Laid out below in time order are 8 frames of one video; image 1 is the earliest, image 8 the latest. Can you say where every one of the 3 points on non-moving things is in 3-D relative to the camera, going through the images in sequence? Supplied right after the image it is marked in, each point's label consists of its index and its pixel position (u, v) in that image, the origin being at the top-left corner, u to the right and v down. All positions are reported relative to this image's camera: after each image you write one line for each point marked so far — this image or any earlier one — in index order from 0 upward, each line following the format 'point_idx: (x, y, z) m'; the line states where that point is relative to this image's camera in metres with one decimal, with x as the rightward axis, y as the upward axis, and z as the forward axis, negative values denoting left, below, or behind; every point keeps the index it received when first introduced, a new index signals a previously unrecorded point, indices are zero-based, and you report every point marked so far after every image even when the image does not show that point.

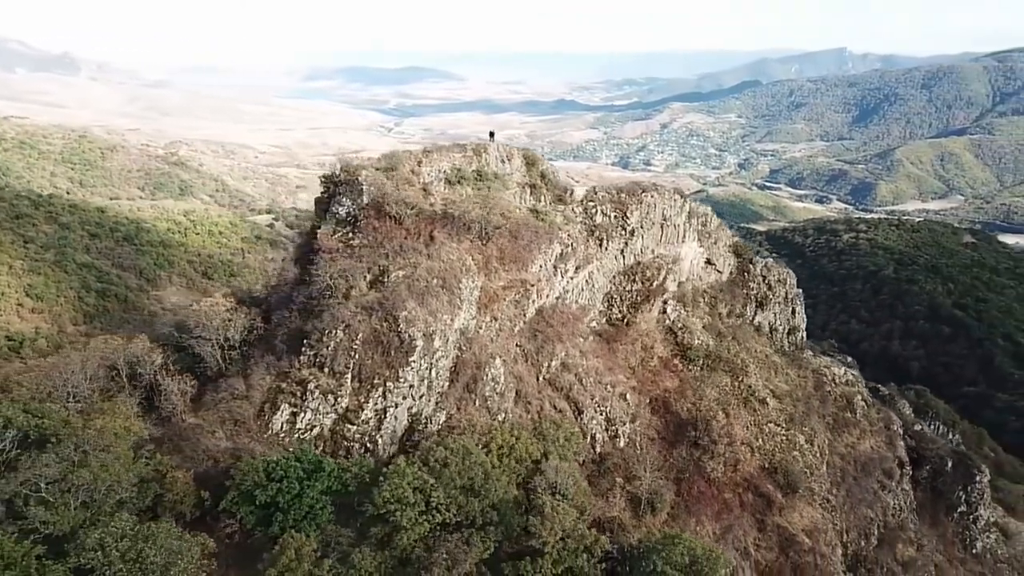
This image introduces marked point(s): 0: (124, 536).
0: (-10.0, -6.4, +19.2) m
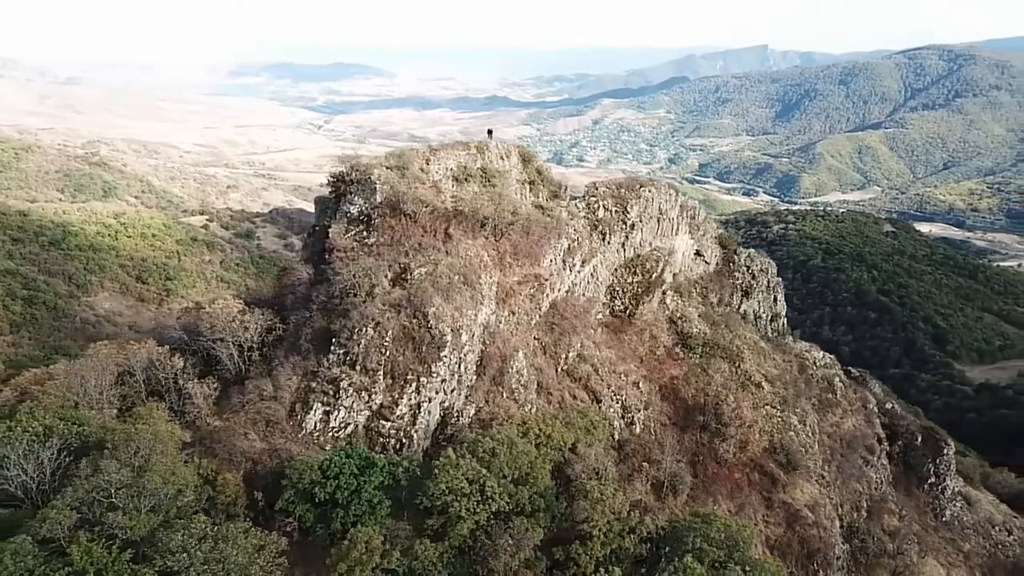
0: (-7.9, -6.4, +19.2) m
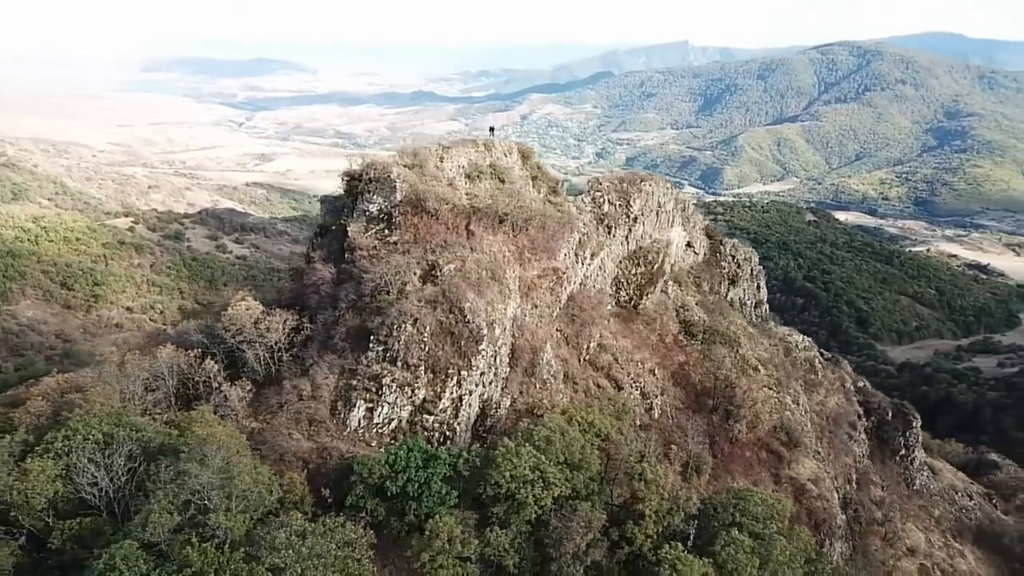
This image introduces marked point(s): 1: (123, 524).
0: (-5.5, -6.4, +19.5) m
1: (-10.0, -6.3, +19.9) m
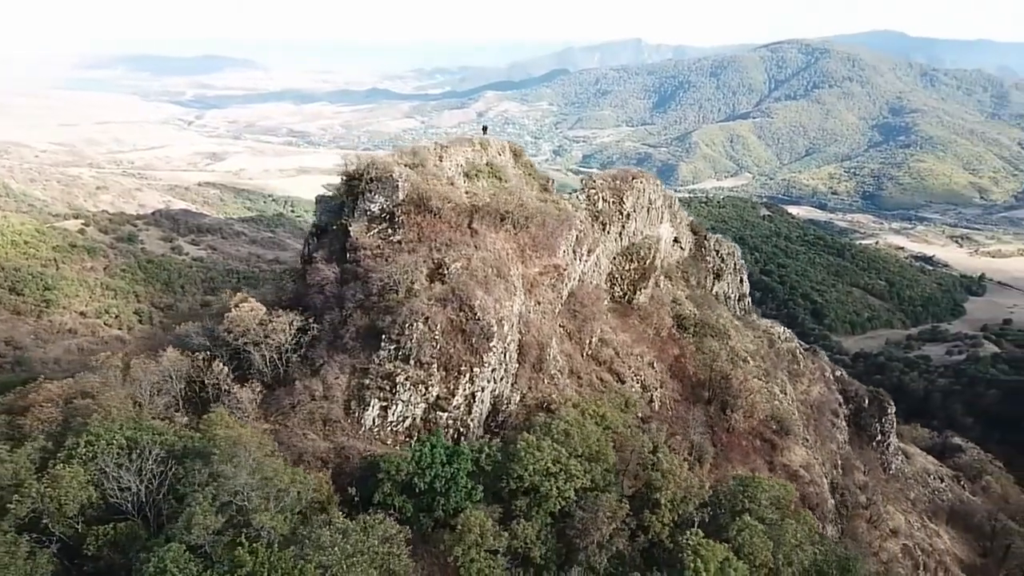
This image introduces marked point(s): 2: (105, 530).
0: (-4.4, -6.4, +19.6) m
1: (-9.0, -6.4, +19.8) m
2: (-10.9, -6.5, +20.0) m
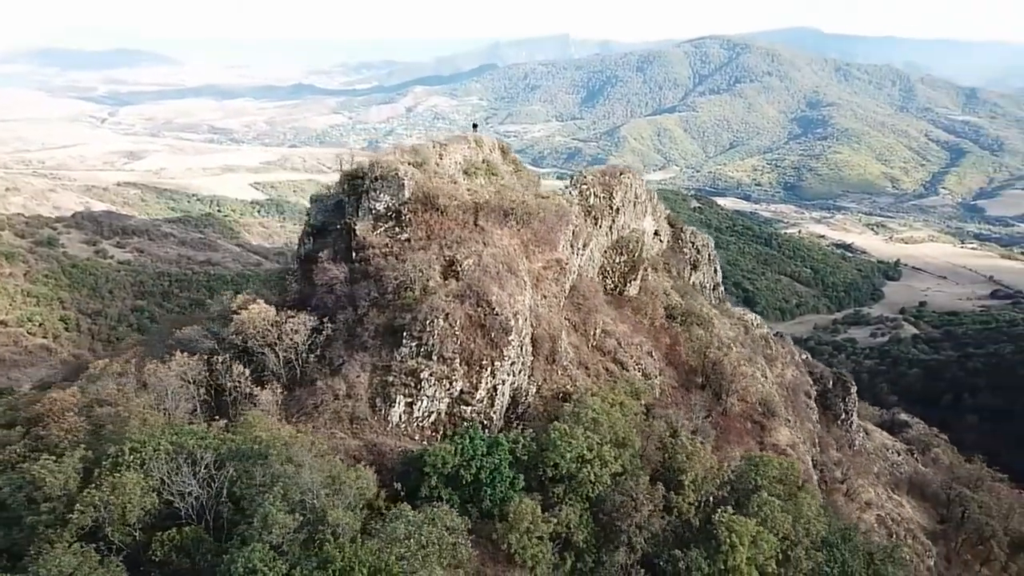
0: (-2.7, -6.4, +20.1) m
1: (-7.2, -6.5, +19.9) m
2: (-9.1, -6.6, +19.9) m
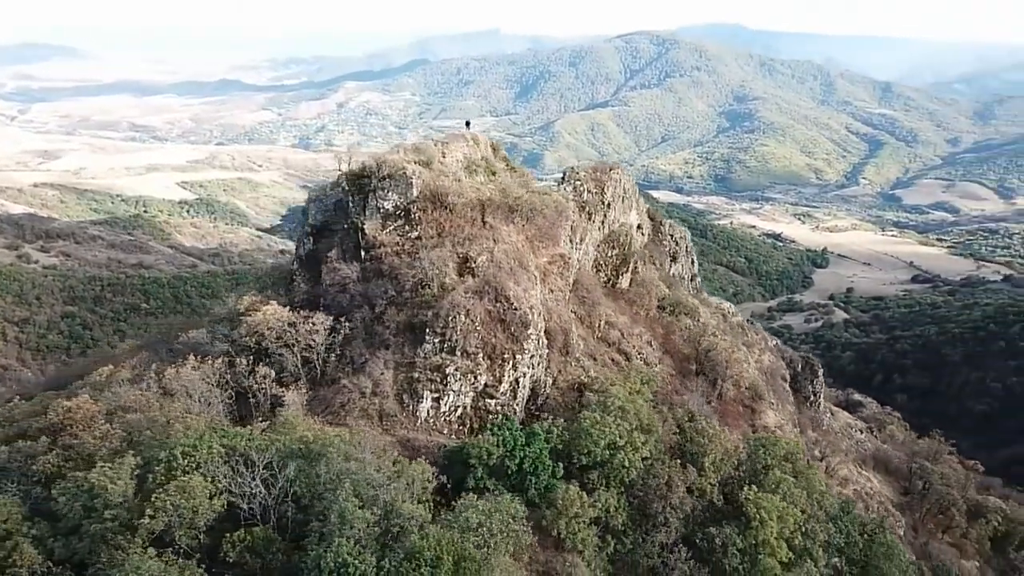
0: (-0.9, -6.3, +20.7) m
1: (-5.4, -6.5, +20.1) m
2: (-7.3, -6.7, +20.0) m
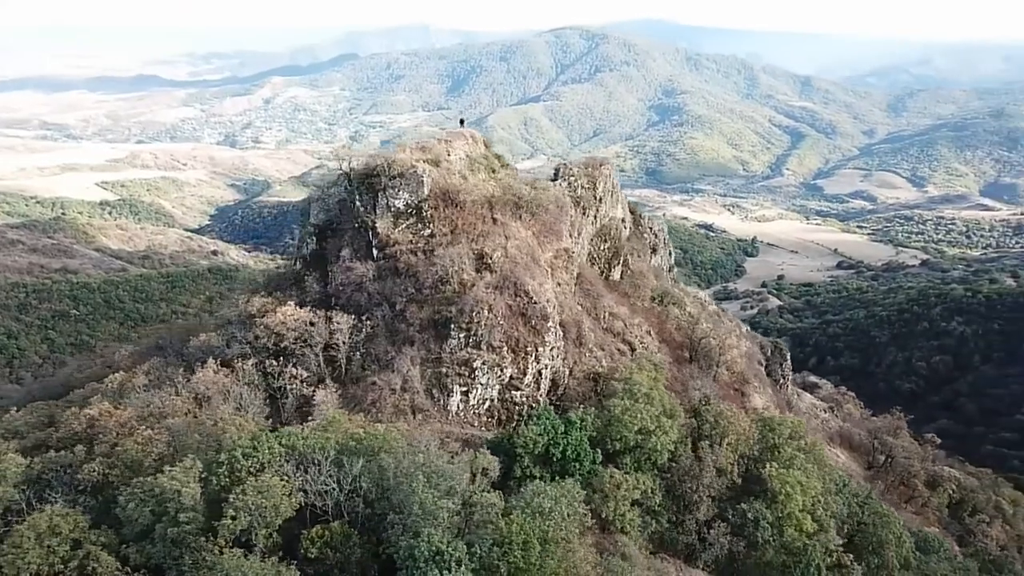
0: (+1.0, -6.1, +21.6) m
1: (-3.4, -6.4, +20.6) m
2: (-5.3, -6.7, +20.4) m
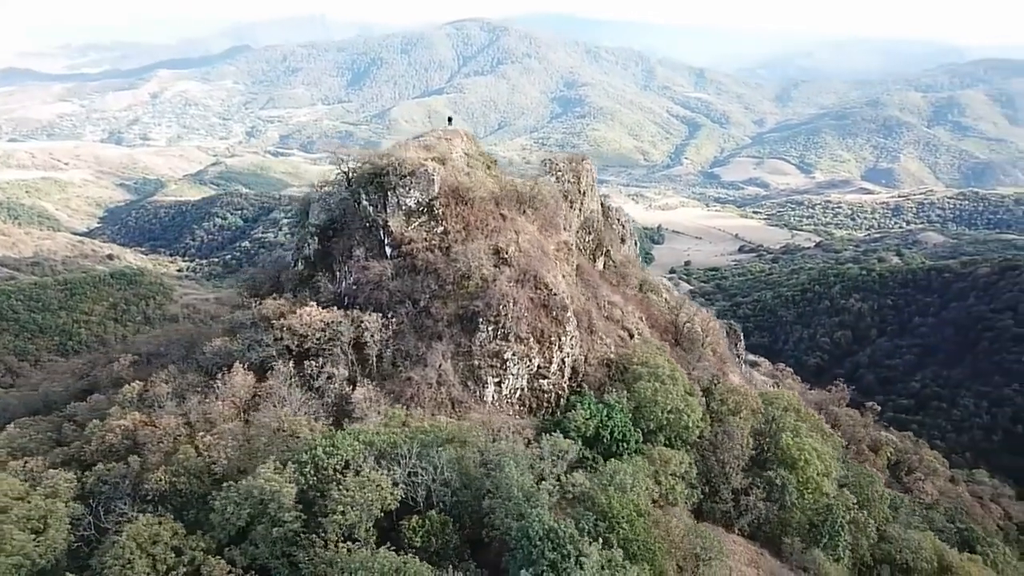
0: (+3.4, -5.8, +23.1) m
1: (-0.9, -6.3, +21.6) m
2: (-2.7, -6.6, +21.1) m
